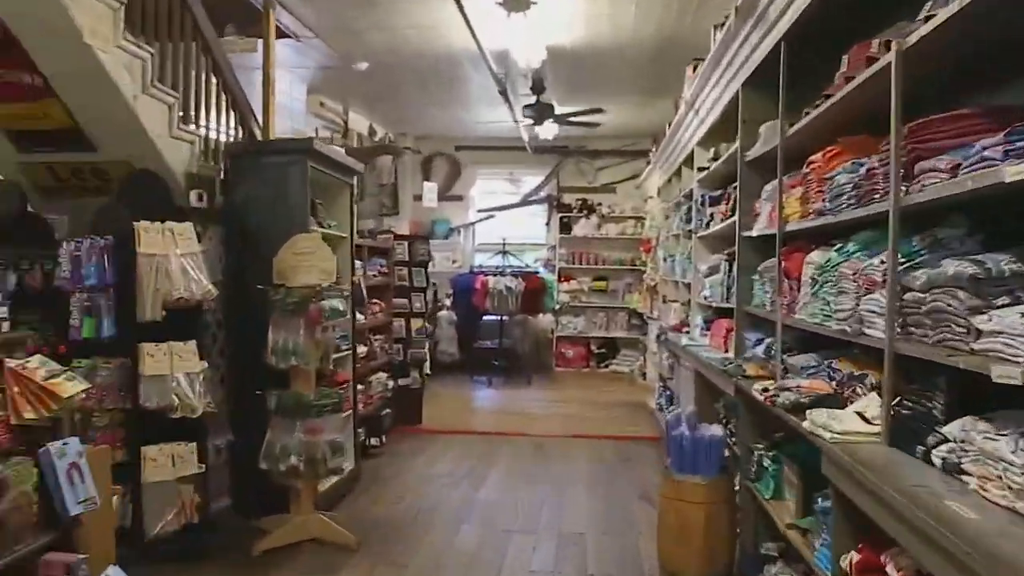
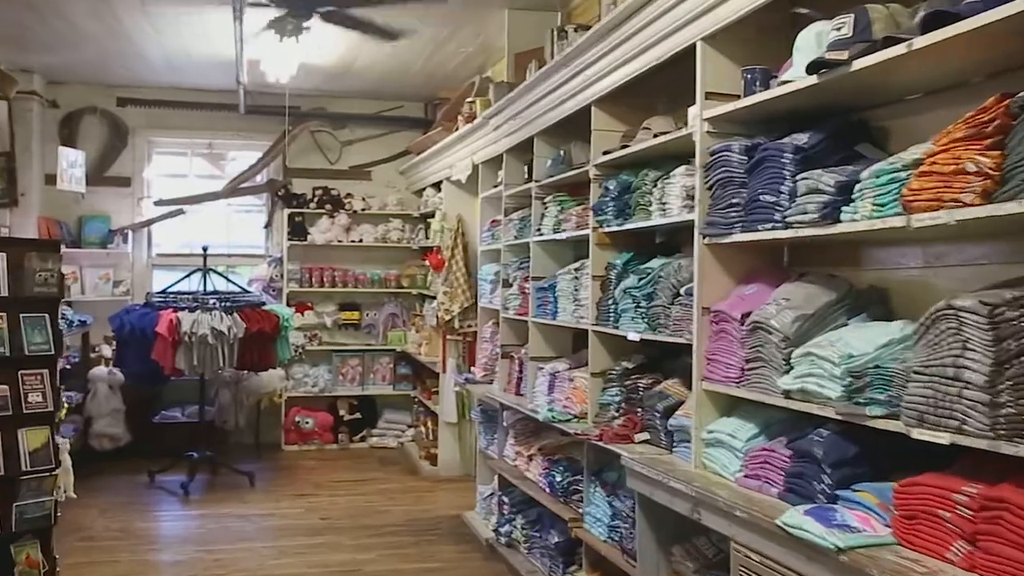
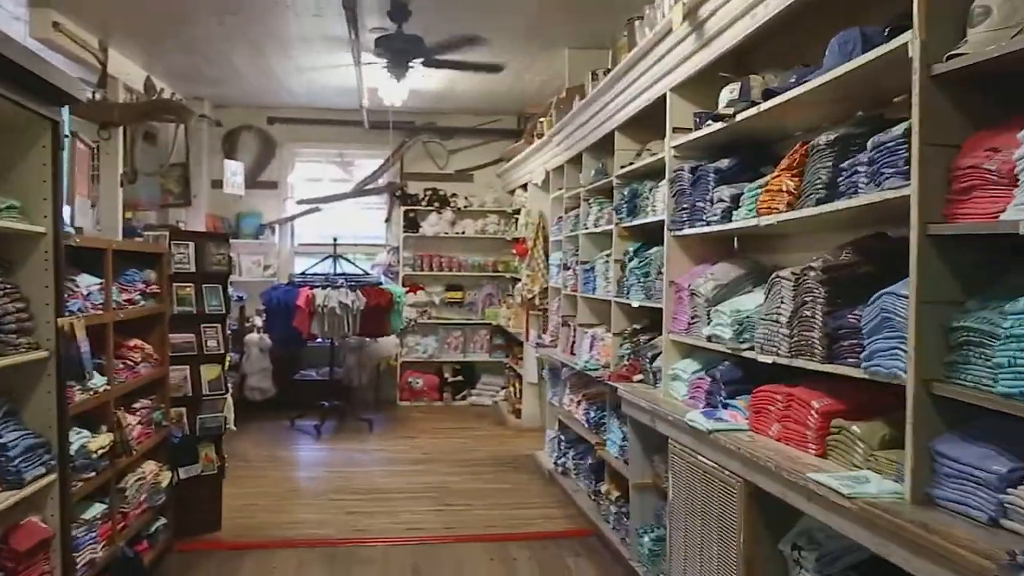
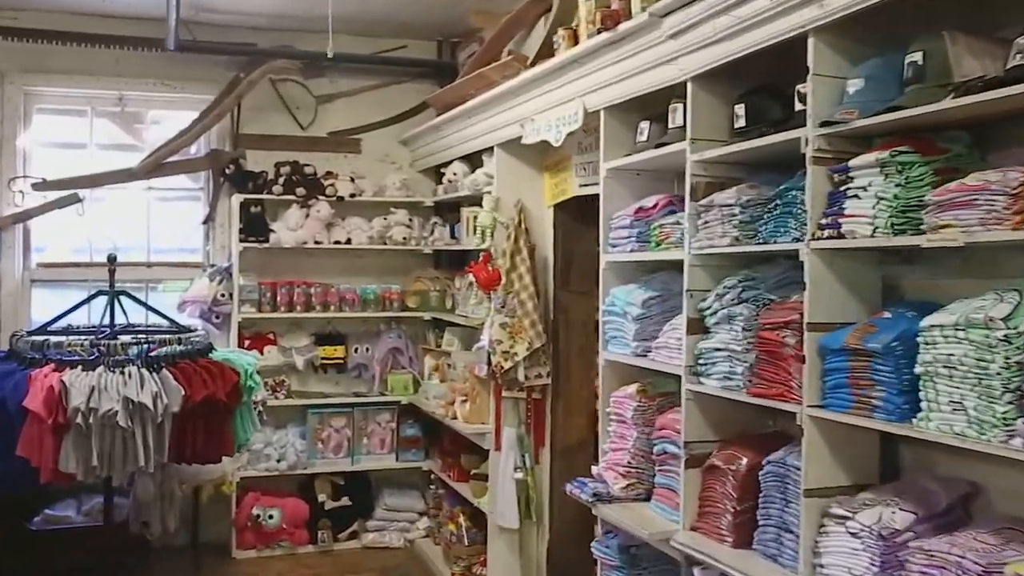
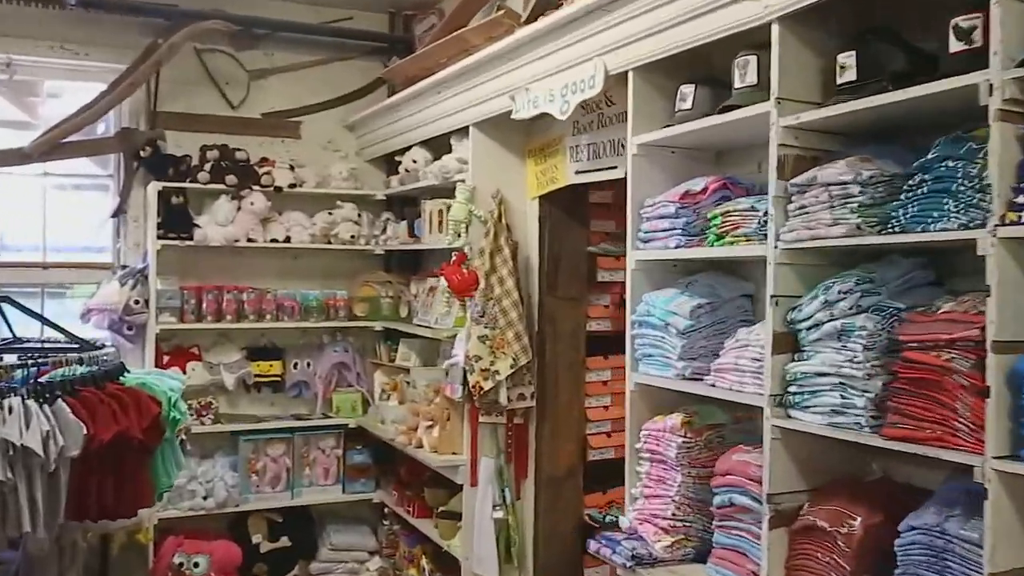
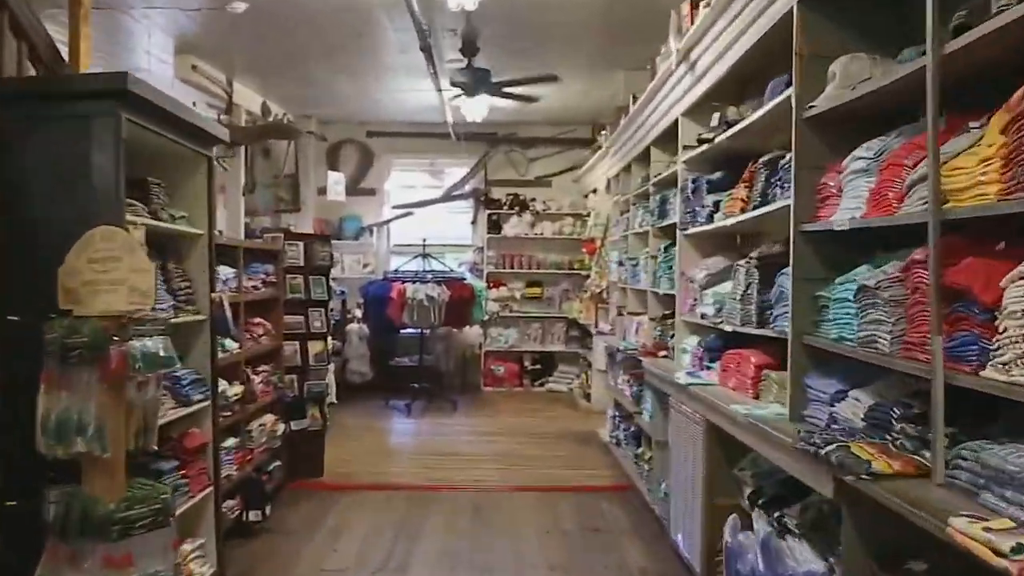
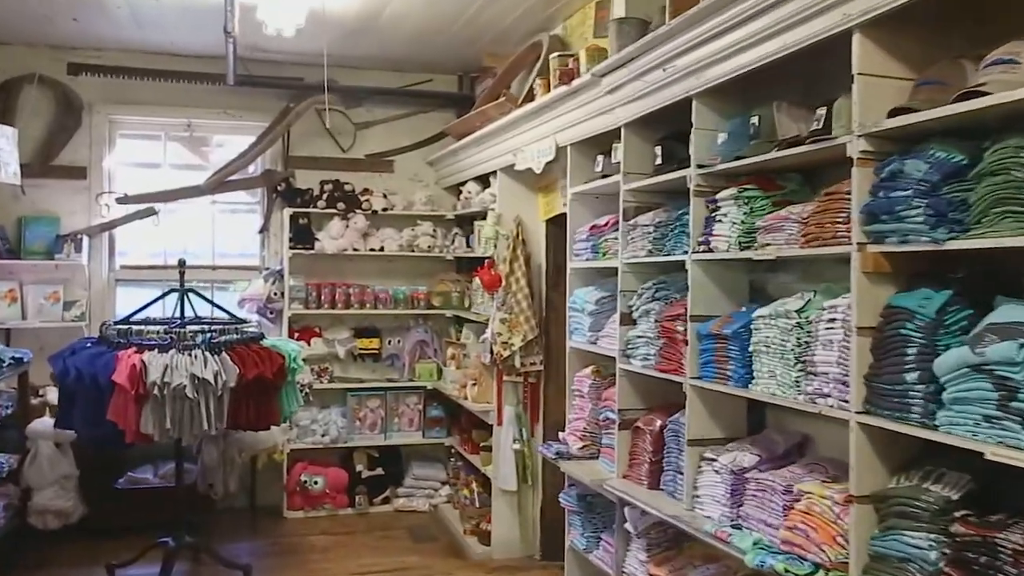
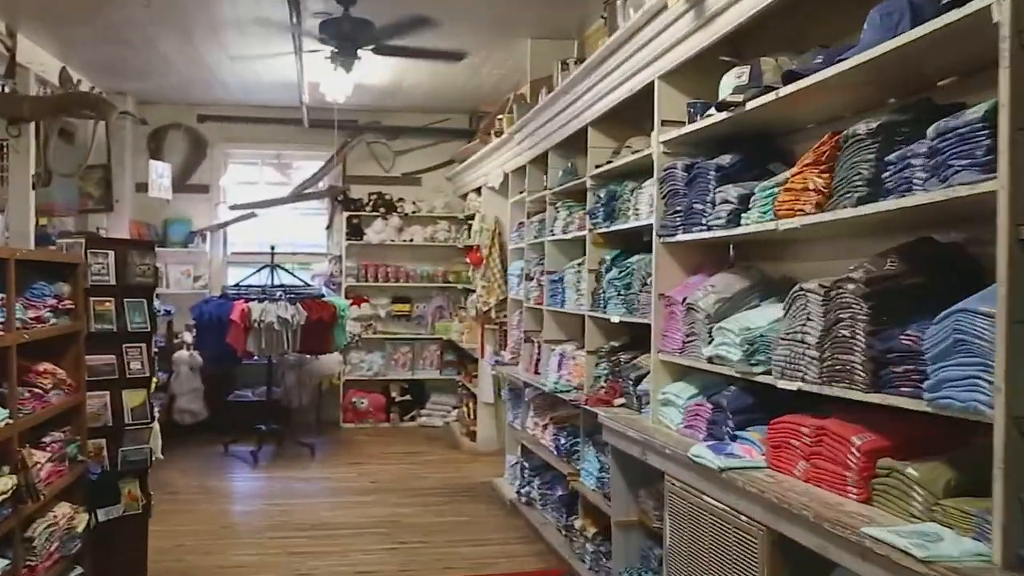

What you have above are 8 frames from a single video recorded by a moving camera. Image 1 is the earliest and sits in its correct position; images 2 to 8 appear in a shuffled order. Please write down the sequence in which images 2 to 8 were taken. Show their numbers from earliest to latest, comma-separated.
6, 3, 8, 2, 7, 4, 5
